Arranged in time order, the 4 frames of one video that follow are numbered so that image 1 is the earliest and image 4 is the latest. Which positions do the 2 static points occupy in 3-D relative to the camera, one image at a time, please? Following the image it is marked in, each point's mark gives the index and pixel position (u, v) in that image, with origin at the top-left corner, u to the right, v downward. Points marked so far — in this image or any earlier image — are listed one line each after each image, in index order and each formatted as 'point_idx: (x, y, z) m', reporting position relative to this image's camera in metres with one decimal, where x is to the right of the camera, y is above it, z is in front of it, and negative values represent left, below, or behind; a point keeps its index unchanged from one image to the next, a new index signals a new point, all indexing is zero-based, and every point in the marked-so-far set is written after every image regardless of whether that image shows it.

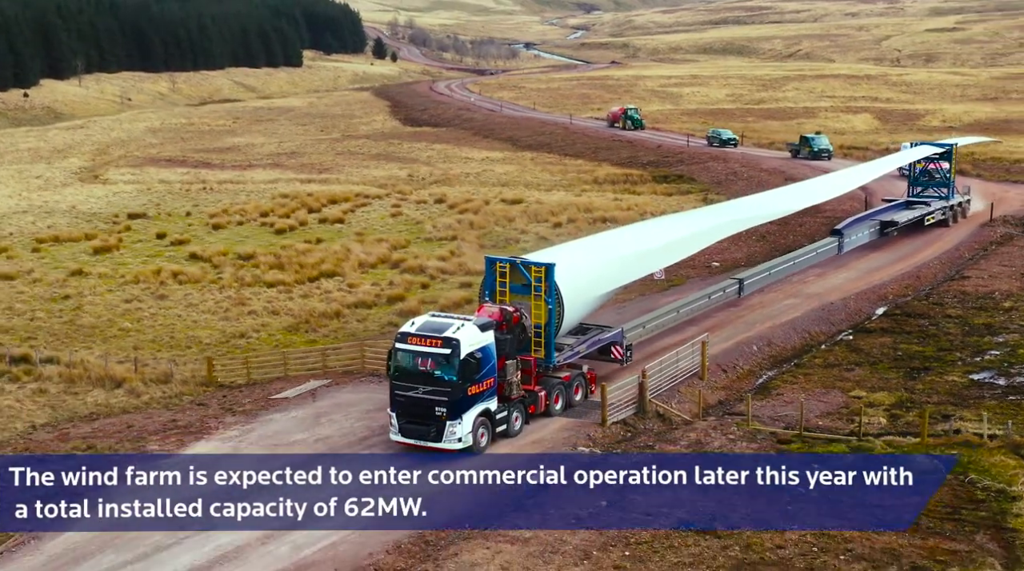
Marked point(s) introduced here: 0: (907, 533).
0: (+7.0, -4.3, +19.7) m
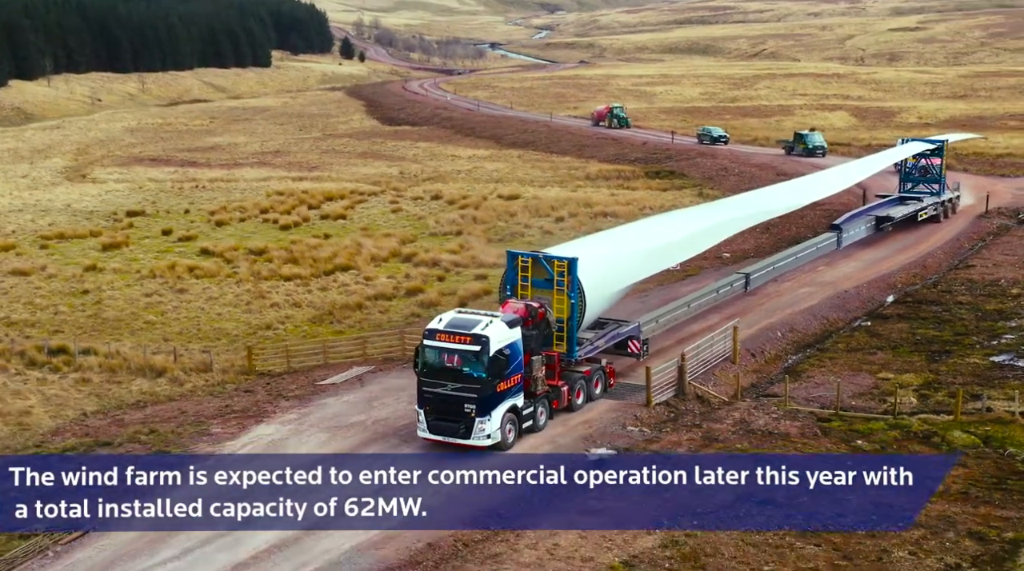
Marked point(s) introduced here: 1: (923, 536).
0: (+8.2, -4.0, +20.6) m
1: (+7.1, -4.2, +19.0) m
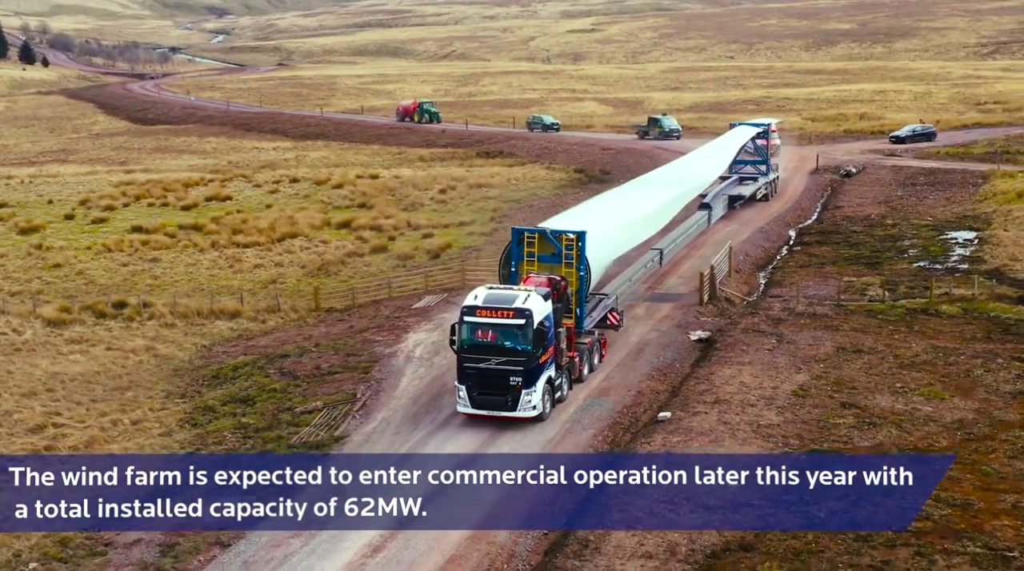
0: (+11.5, -1.4, +27.2) m
1: (+10.8, -1.7, +25.4) m
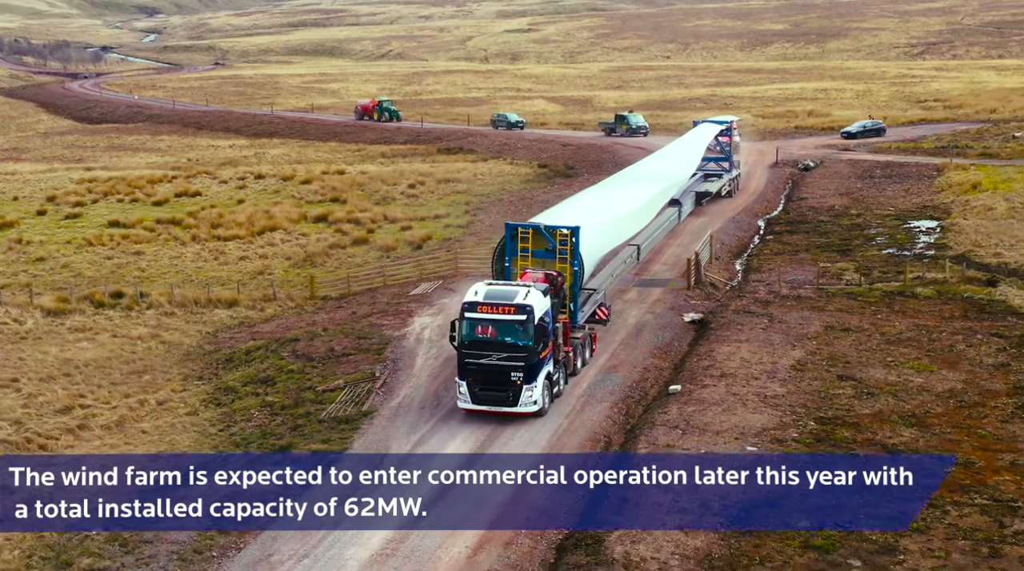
0: (+11.6, -0.9, +28.7) m
1: (+11.0, -1.2, +26.9) m
